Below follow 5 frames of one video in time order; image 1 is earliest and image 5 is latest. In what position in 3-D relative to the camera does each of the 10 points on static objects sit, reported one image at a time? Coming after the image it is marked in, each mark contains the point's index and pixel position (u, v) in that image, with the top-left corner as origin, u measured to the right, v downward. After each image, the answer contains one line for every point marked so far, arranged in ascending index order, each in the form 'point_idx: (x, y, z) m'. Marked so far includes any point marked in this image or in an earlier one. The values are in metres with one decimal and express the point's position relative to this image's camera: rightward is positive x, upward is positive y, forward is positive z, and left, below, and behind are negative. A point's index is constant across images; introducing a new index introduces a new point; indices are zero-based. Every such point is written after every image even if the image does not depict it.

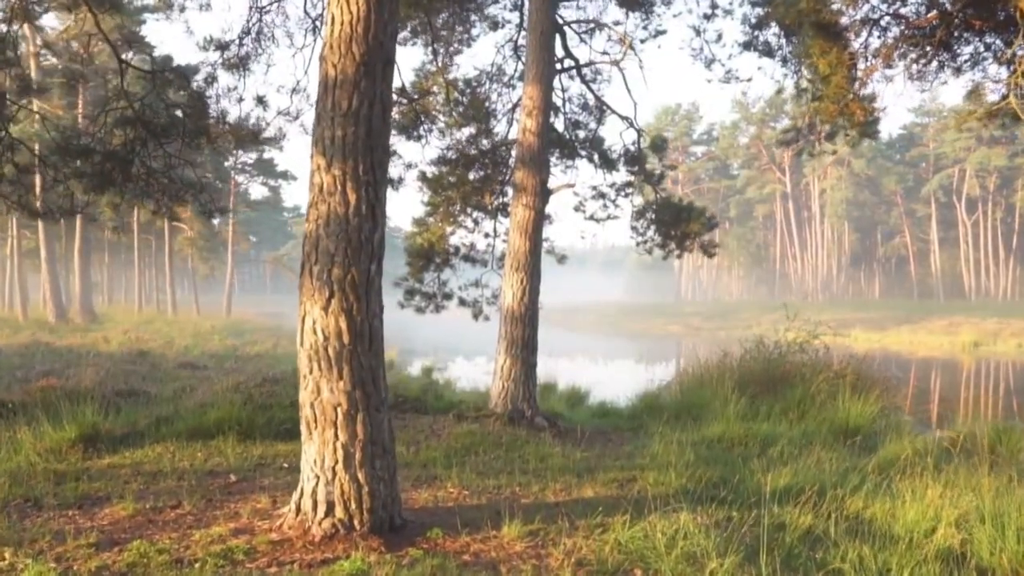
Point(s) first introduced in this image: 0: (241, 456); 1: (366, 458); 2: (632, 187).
0: (-2.0, -1.3, +6.1) m
1: (-0.7, -0.8, +3.9) m
2: (+1.6, +1.4, +10.9) m
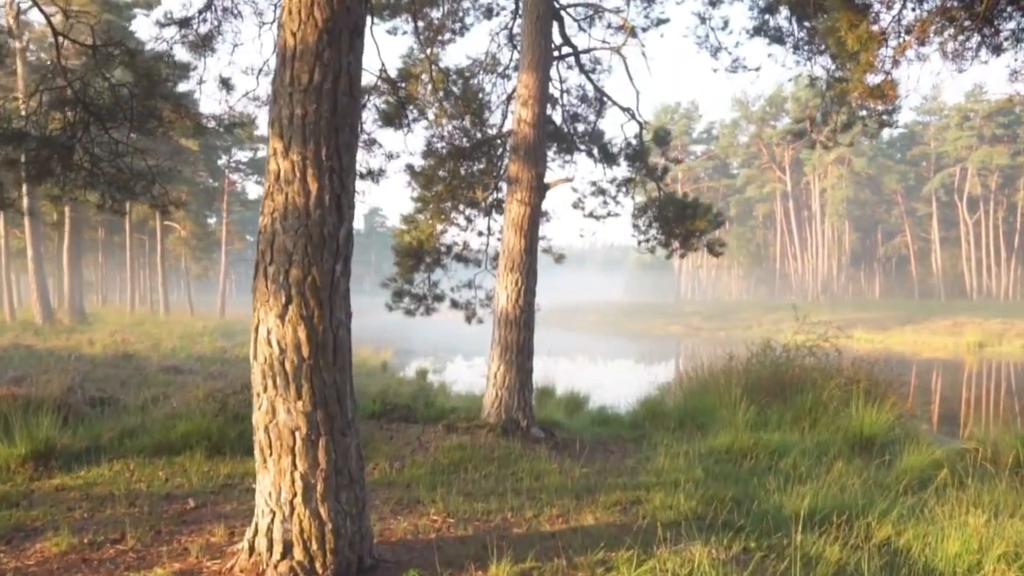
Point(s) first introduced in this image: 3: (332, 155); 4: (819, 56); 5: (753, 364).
0: (-2.1, -1.3, +5.5) m
1: (-0.8, -0.8, +3.3) m
2: (+1.6, +1.4, +10.3) m
3: (-0.8, +0.6, +3.4) m
4: (+3.1, +2.4, +8.2) m
5: (+3.2, -1.0, +10.8) m
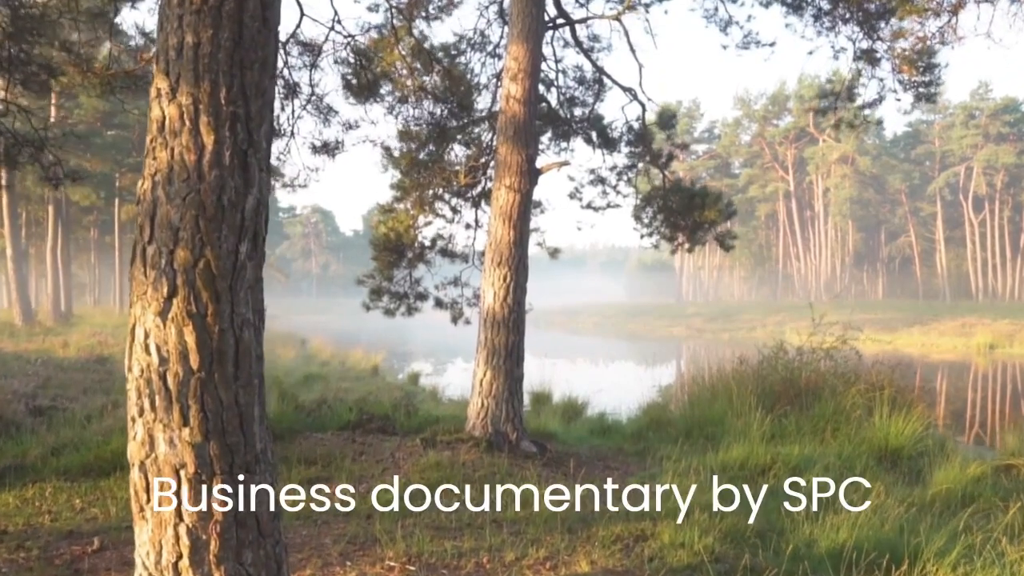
0: (-2.2, -1.3, +4.6) m
1: (-0.9, -0.8, +2.5) m
2: (+1.5, +1.4, +9.5) m
3: (-0.9, +0.6, +2.6) m
4: (+3.0, +2.4, +7.3) m
5: (+3.1, -1.0, +10.0) m
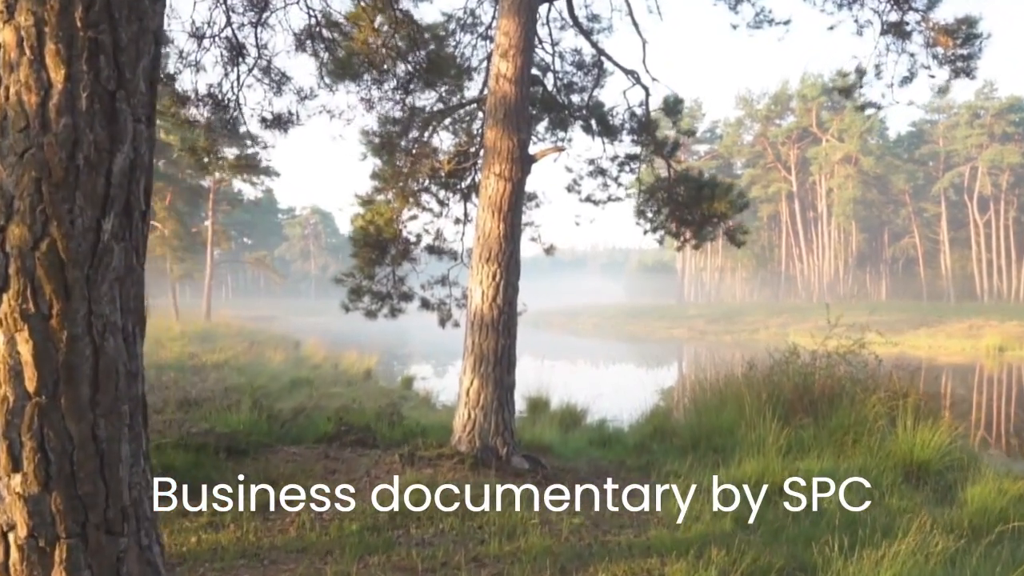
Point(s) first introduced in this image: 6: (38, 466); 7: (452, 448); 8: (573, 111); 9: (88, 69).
0: (-2.3, -1.2, +4.0) m
1: (-1.0, -0.8, +1.8) m
2: (+1.4, +1.4, +8.8) m
3: (-1.0, +0.6, +1.9) m
4: (+2.9, +2.4, +6.6) m
5: (+3.1, -1.0, +9.3) m
6: (-1.0, -0.4, +1.8) m
7: (-0.5, -1.3, +6.3) m
8: (+0.7, +1.9, +8.7) m
9: (-1.0, +0.5, +1.9) m
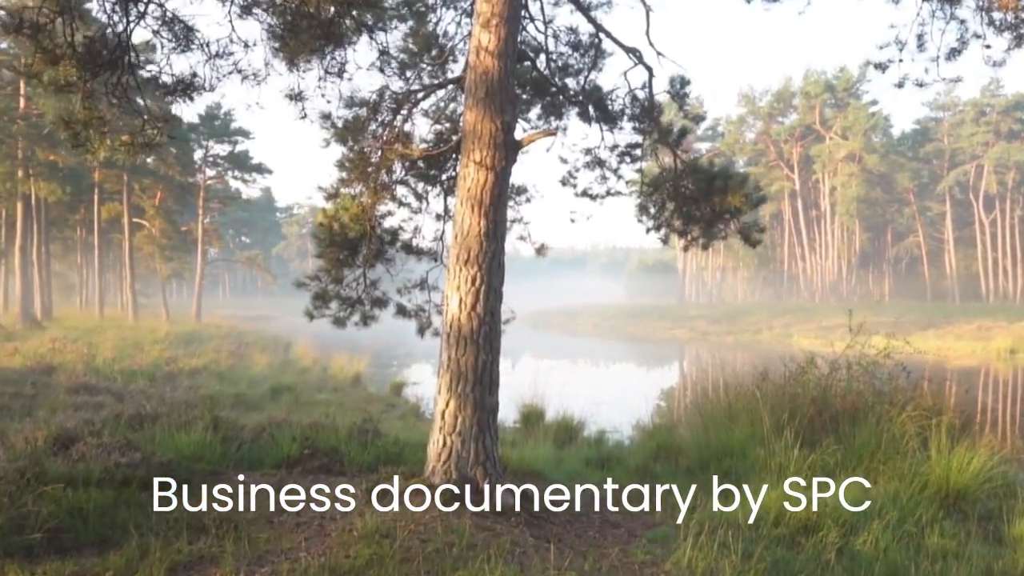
0: (-2.4, -1.3, +3.1) m
1: (-1.1, -0.8, +0.9) m
2: (+1.3, +1.3, +7.9) m
3: (-1.1, +0.6, +1.0) m
4: (+2.8, +2.4, +5.7) m
5: (+2.9, -1.0, +8.4) m
6: (-1.1, -0.4, +0.9) m
7: (-0.6, -1.3, +5.5) m
8: (+0.5, +1.9, +7.9) m
9: (-1.1, +0.4, +1.0) m
